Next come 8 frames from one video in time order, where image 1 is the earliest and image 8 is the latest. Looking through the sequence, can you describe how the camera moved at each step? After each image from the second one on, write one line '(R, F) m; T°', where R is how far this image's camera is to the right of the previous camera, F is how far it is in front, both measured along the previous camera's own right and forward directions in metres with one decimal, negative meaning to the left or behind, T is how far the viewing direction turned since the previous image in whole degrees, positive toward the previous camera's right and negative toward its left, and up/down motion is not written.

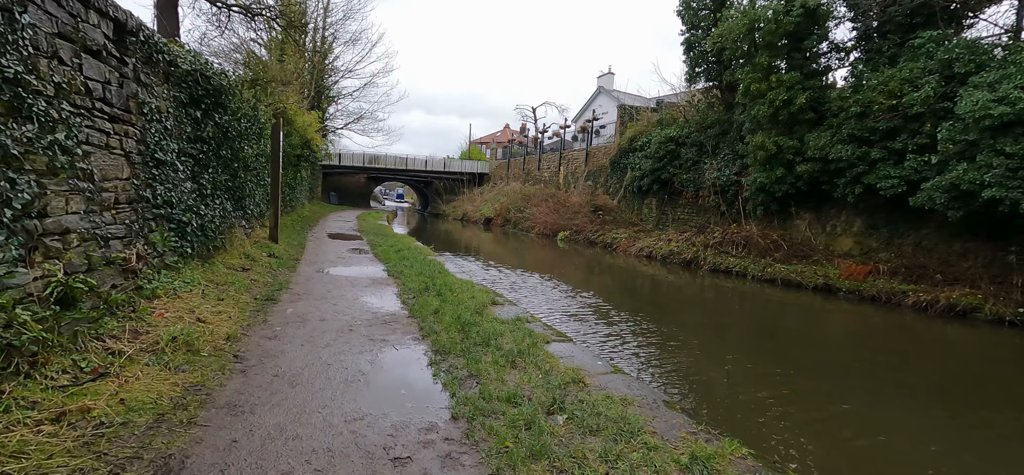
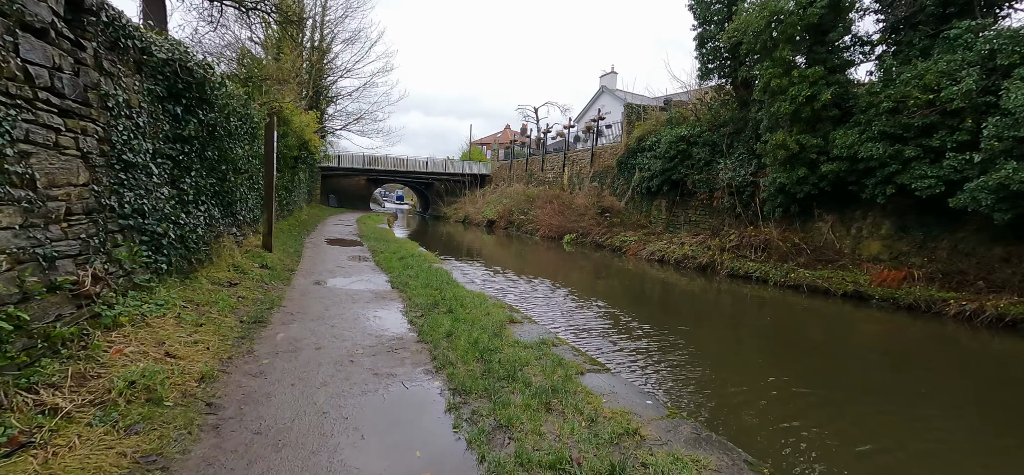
(-0.2, +0.6) m; 0°
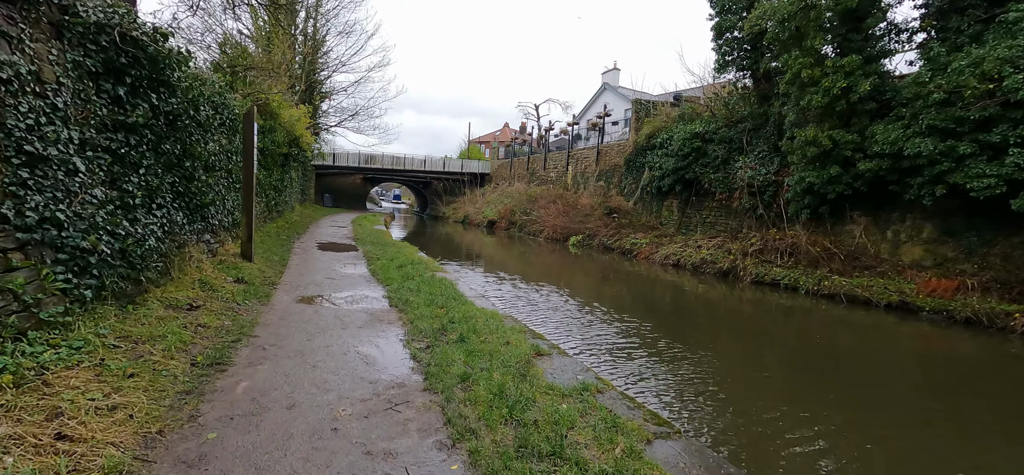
(-0.2, +0.9) m; 0°
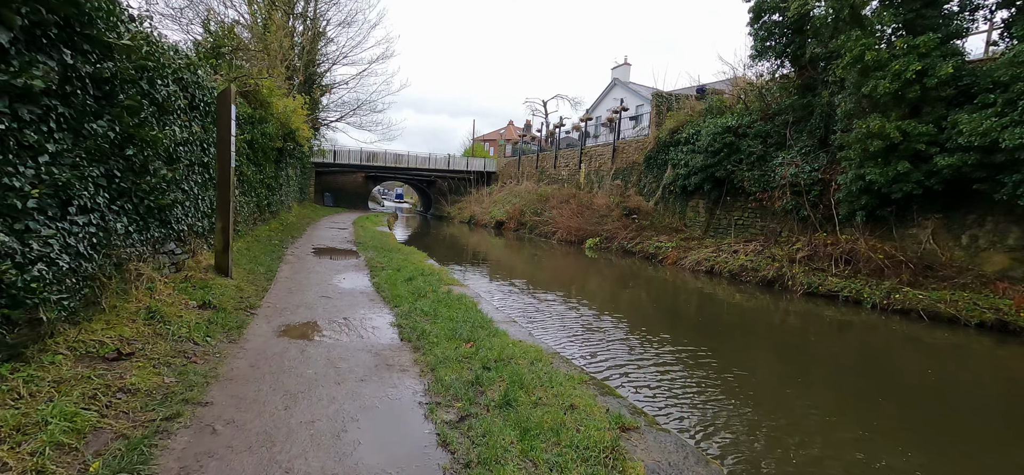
(-0.4, +1.2) m; 0°
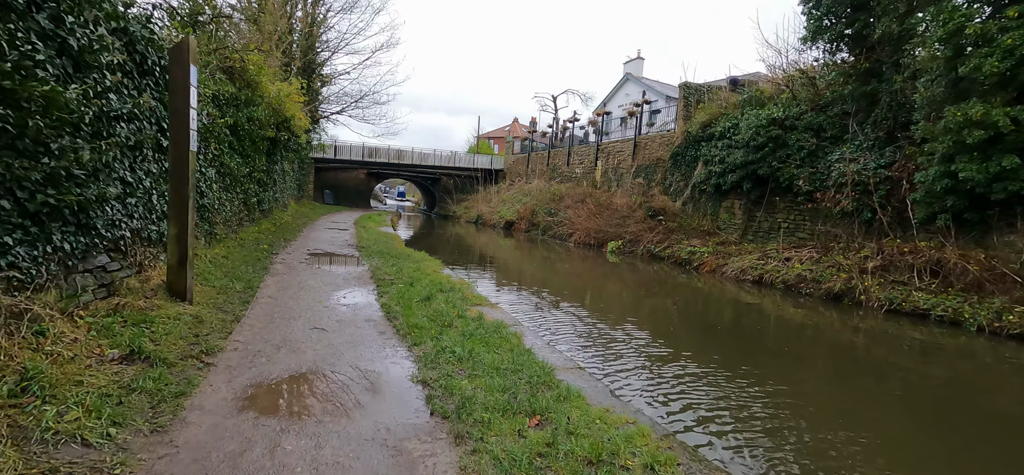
(-0.5, +1.4) m; 0°
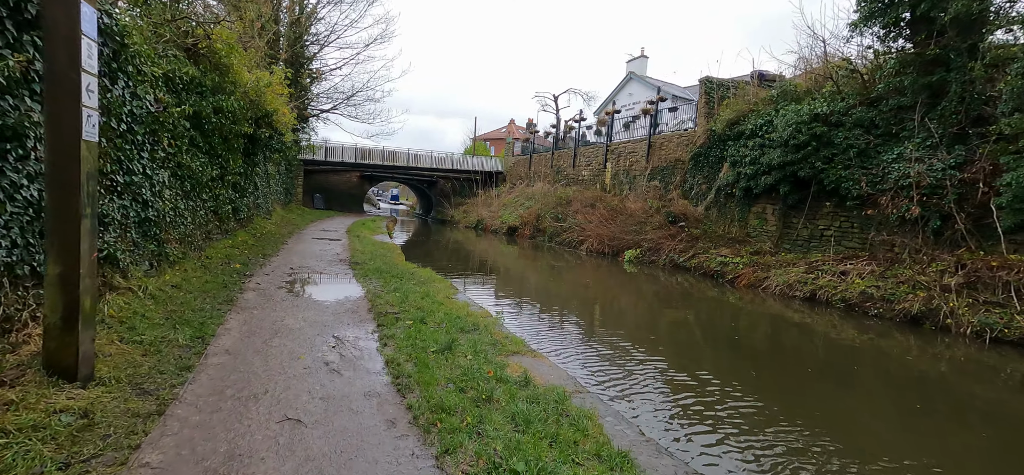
(-0.5, +1.4) m; +1°
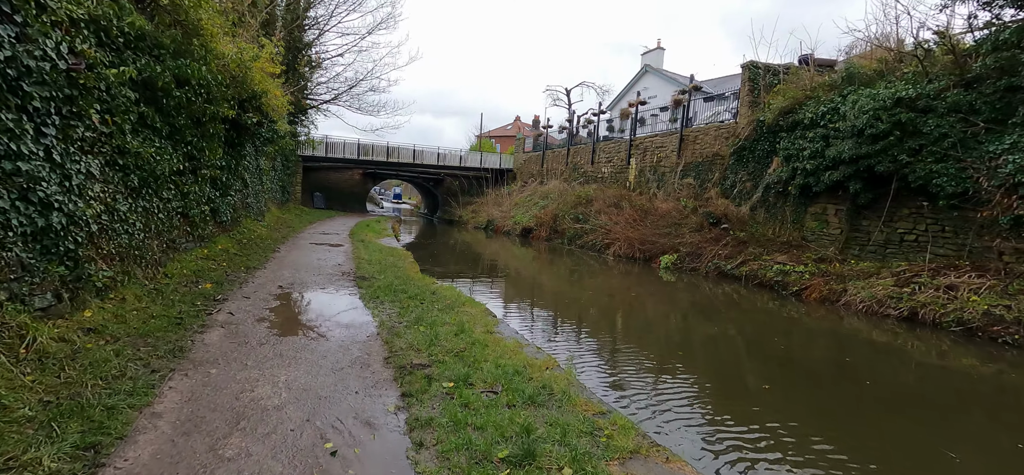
(-0.6, +1.6) m; 0°
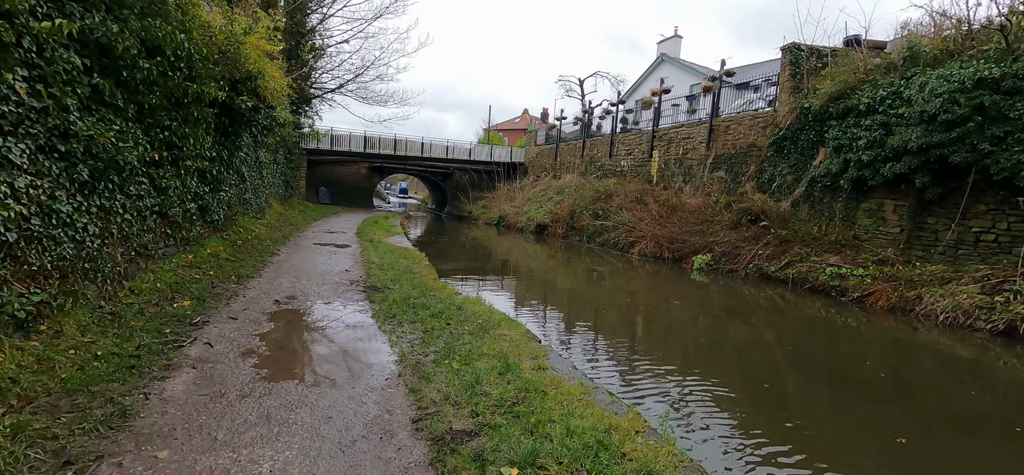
(-0.4, +1.0) m; -1°
